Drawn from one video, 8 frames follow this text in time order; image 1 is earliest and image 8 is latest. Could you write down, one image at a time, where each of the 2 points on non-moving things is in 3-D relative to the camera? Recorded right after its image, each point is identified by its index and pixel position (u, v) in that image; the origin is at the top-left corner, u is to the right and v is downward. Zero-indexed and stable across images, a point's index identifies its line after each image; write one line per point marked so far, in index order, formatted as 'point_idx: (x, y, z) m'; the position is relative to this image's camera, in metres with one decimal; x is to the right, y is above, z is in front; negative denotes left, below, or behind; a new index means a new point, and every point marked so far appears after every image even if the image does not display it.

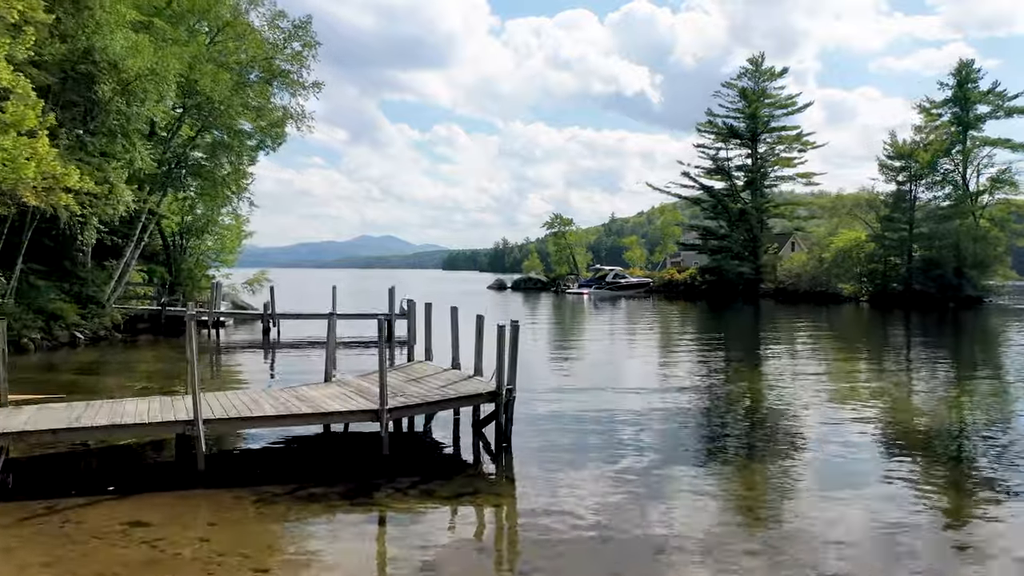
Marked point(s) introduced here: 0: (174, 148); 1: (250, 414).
0: (-9.1, +3.8, +19.4) m
1: (-2.6, -1.3, +6.9) m
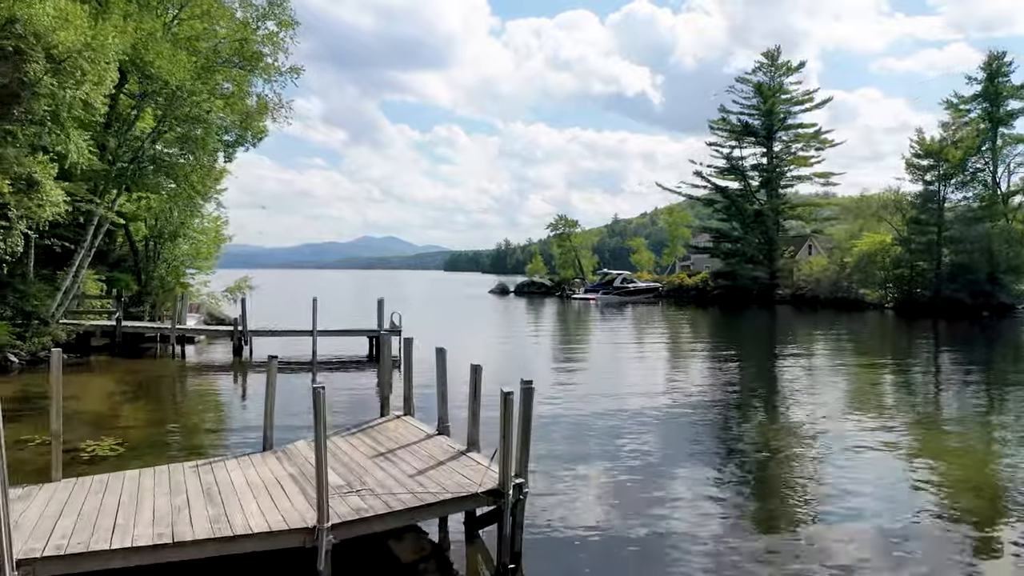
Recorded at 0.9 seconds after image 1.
0: (-9.0, +3.5, +17.0) m
1: (-2.5, -1.6, +4.5) m
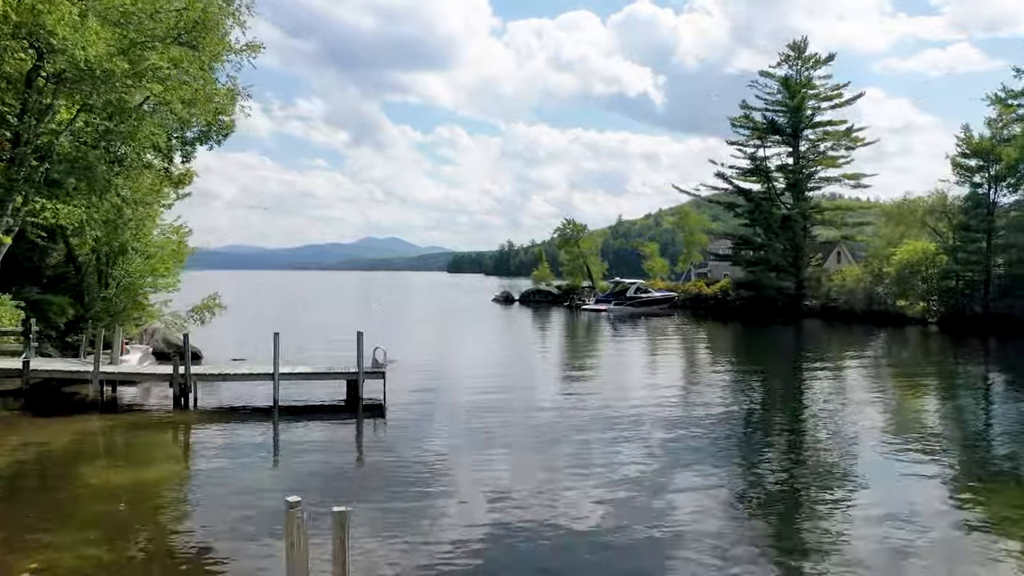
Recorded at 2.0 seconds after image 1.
0: (-8.8, +2.8, +13.5) m
1: (-2.3, -2.2, +0.9) m
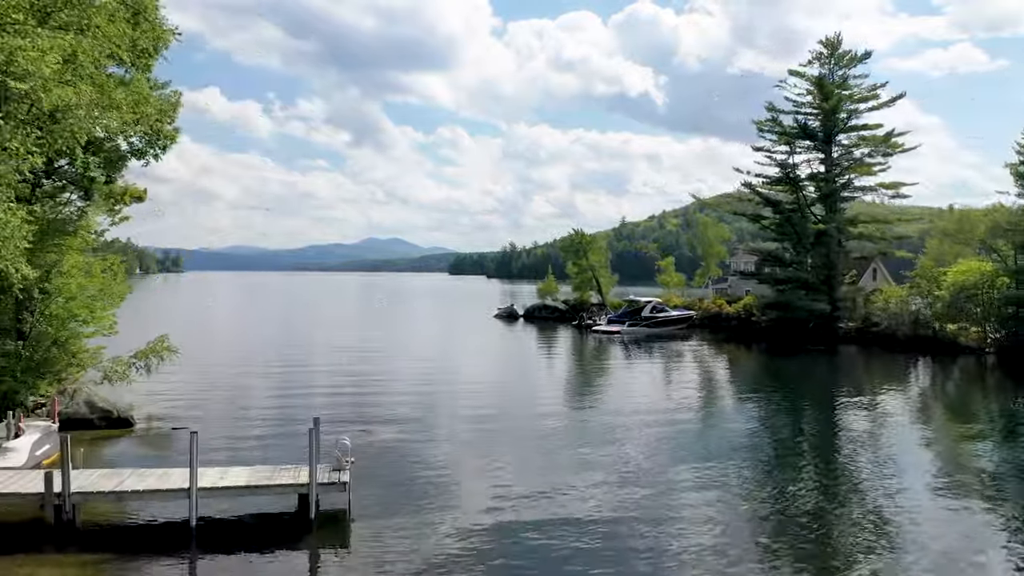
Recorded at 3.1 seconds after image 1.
0: (-8.6, +1.7, +9.5) m
1: (-2.2, -3.3, -3.0) m
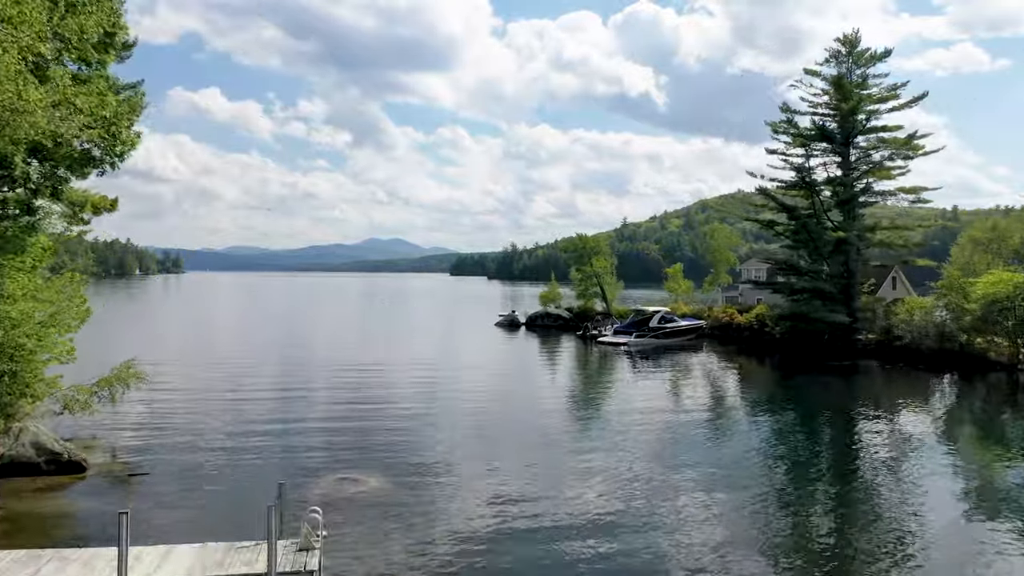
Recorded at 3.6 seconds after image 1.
0: (-8.6, +1.2, +7.6) m
1: (-2.1, -3.8, -5.0) m
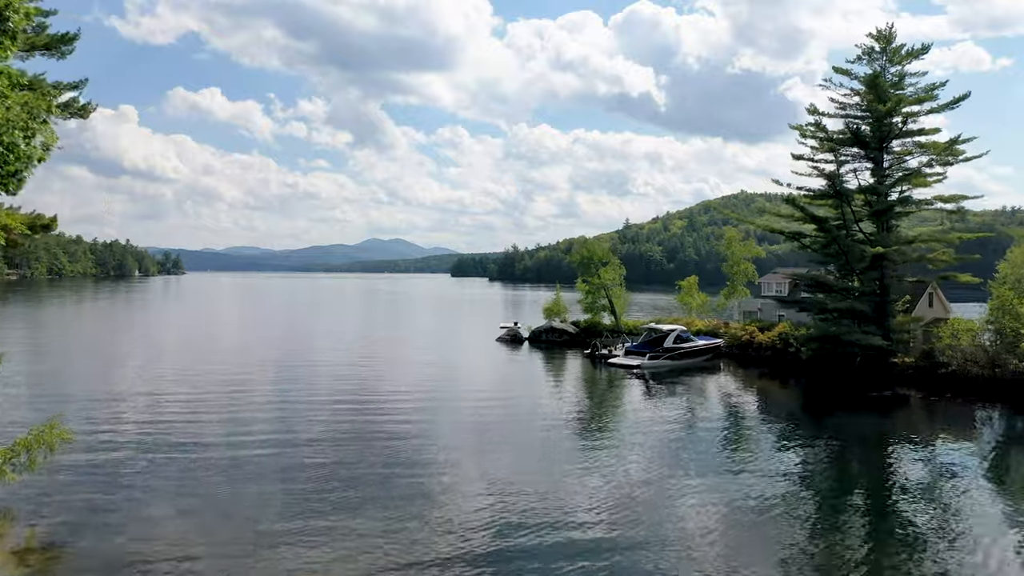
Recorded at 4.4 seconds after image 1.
0: (-8.5, +0.3, +4.5) m
1: (-2.0, -4.7, -8.1) m
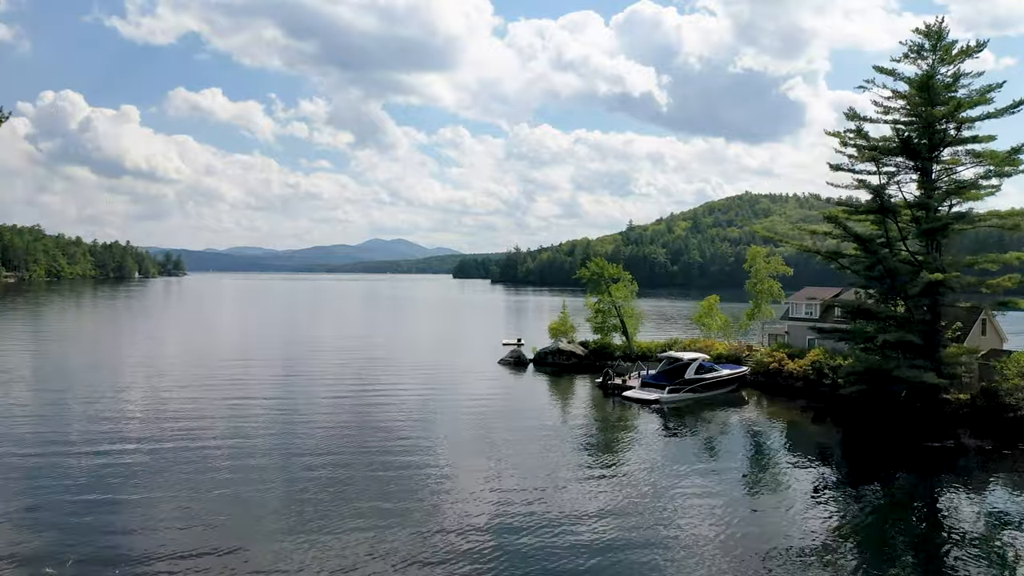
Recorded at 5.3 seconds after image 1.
0: (-8.4, -0.8, +0.8) m
1: (-2.0, -5.8, -11.9) m
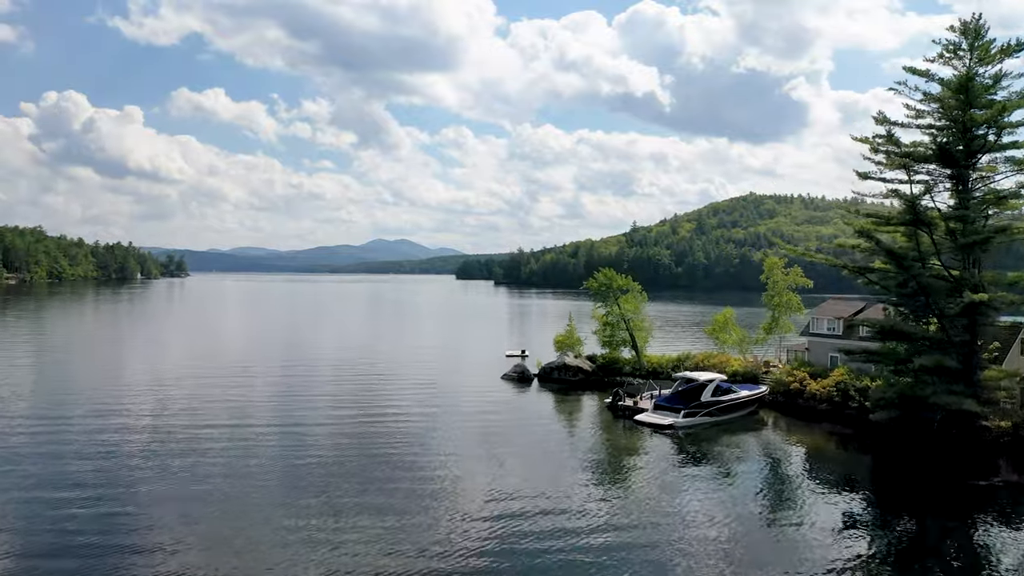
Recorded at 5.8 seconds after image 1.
0: (-8.3, -1.5, -1.4) m
1: (-2.0, -6.5, -14.0) m
